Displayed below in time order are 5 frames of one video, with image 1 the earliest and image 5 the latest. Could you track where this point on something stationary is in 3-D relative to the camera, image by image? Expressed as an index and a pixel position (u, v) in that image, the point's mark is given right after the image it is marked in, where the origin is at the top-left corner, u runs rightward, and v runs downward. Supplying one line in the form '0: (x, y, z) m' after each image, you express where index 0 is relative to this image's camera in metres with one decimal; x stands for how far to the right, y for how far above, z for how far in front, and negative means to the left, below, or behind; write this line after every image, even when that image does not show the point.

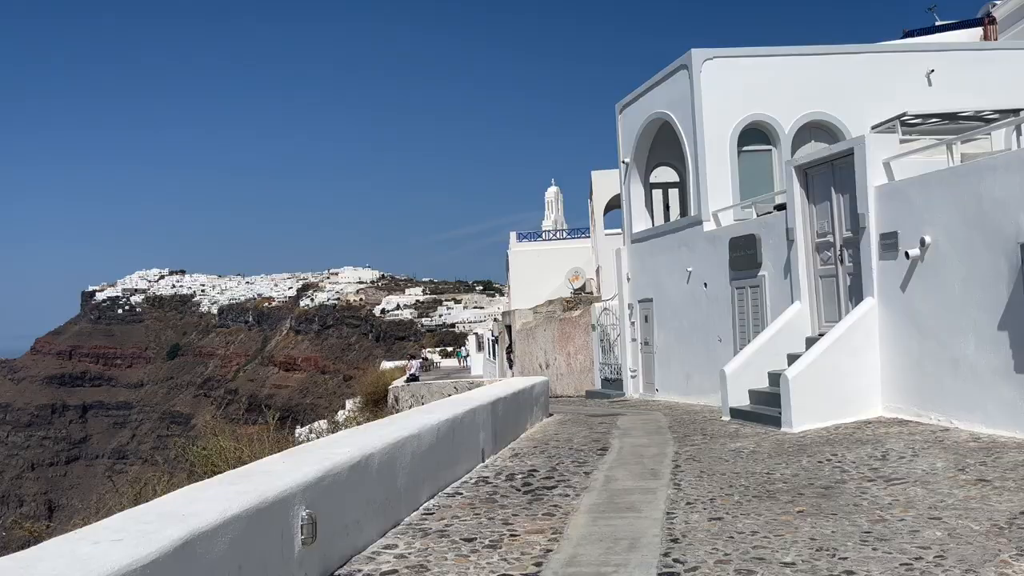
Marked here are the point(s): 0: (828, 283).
0: (+4.0, +0.1, +11.3) m
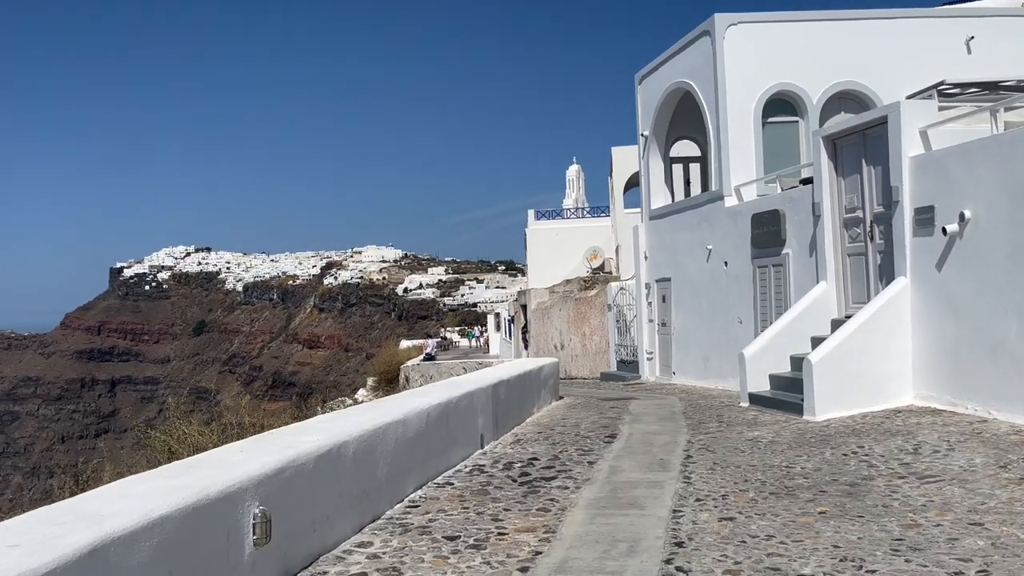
0: (+4.1, +0.3, +10.5) m
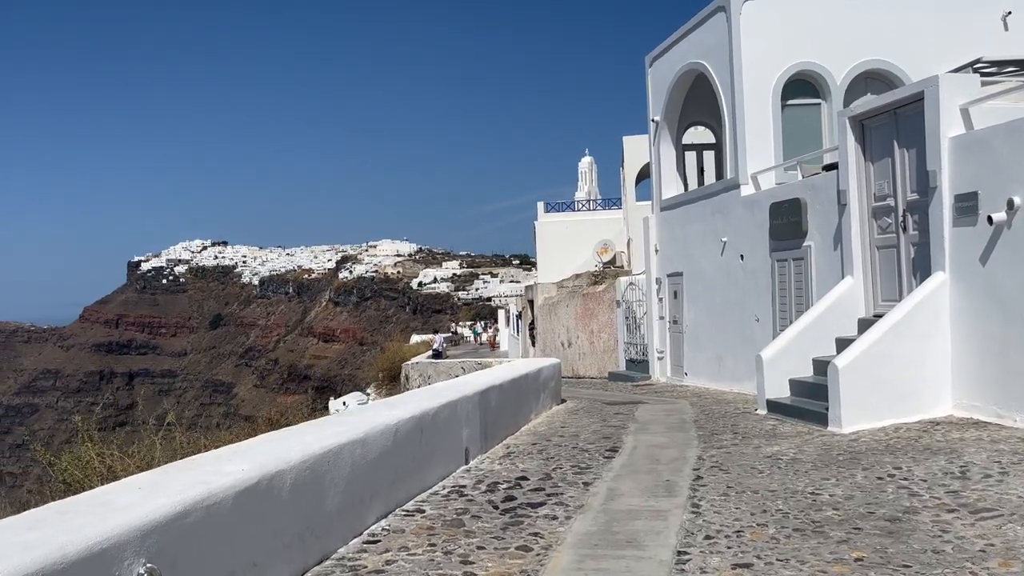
0: (+4.0, +0.4, +9.5) m
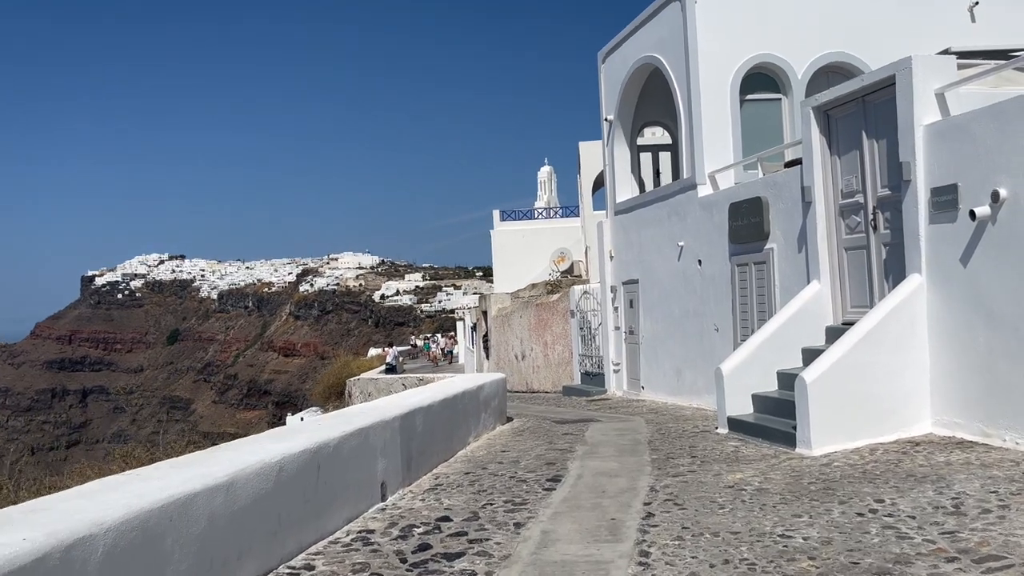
0: (+3.4, +0.3, +8.7) m
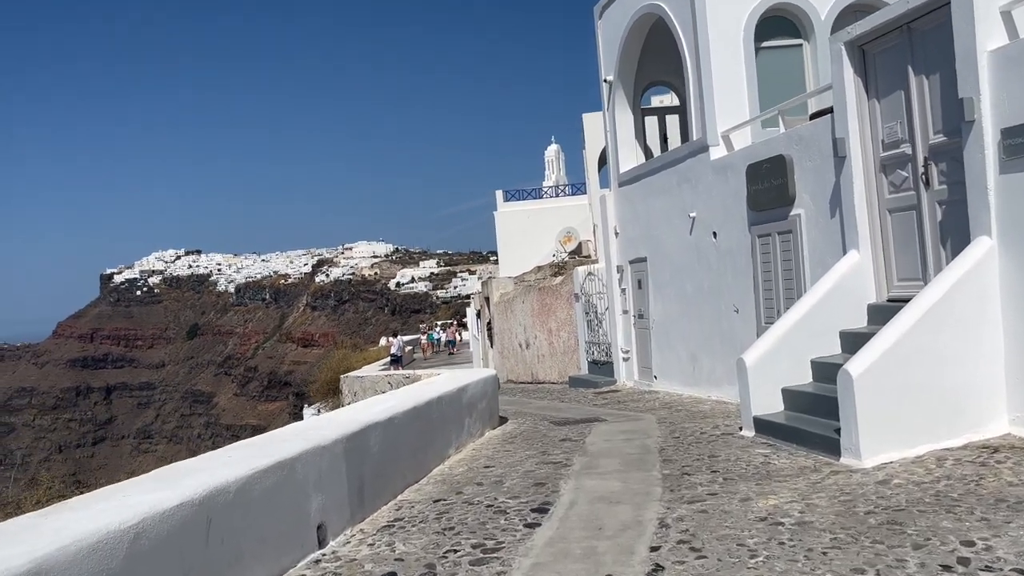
0: (+3.2, +0.6, +7.2) m
